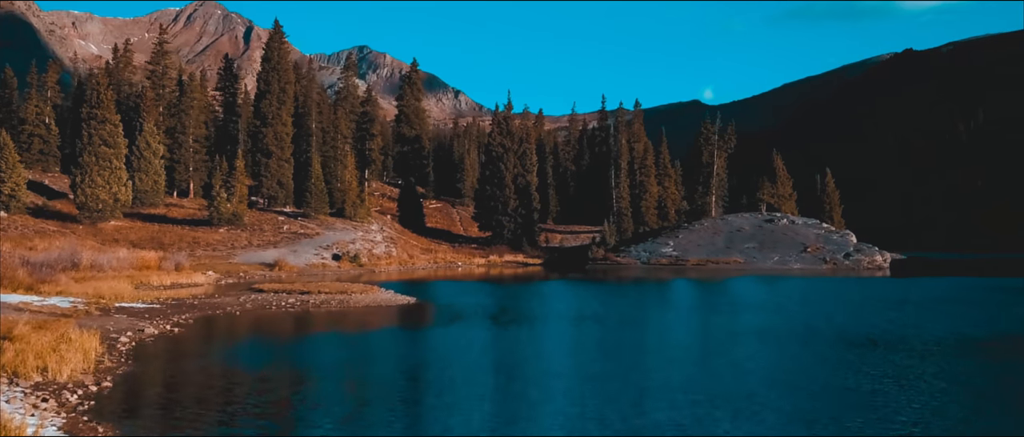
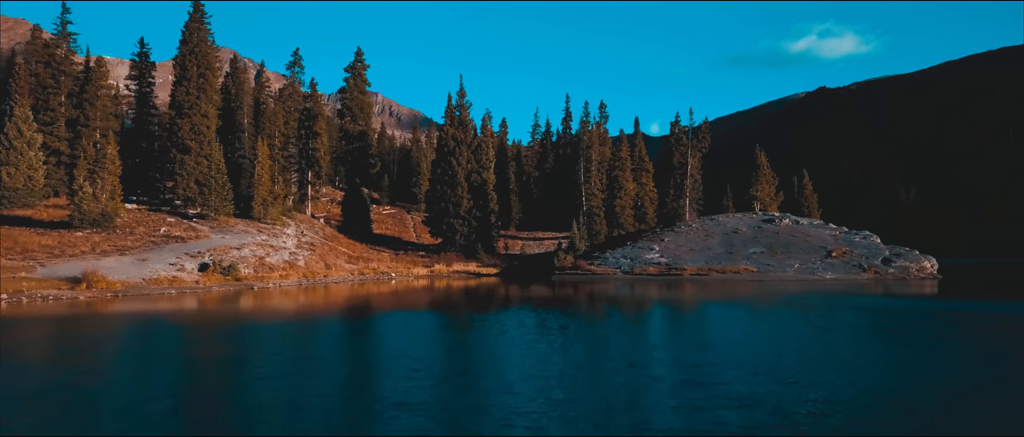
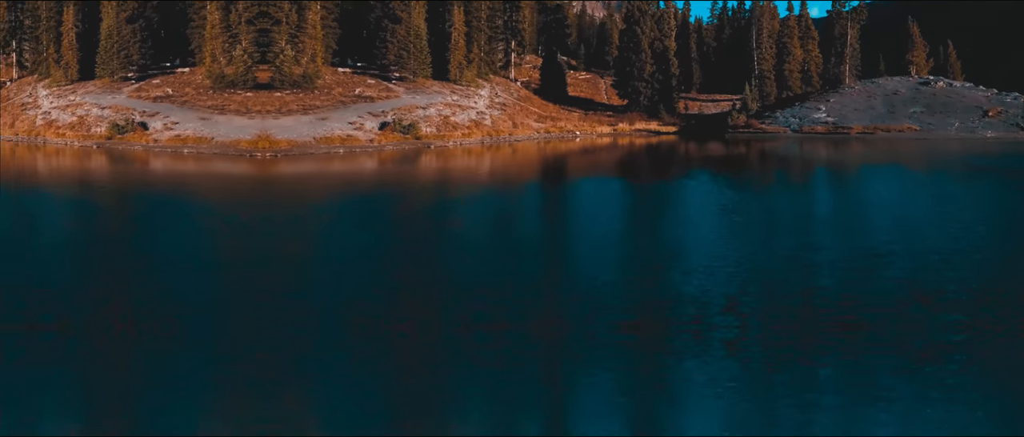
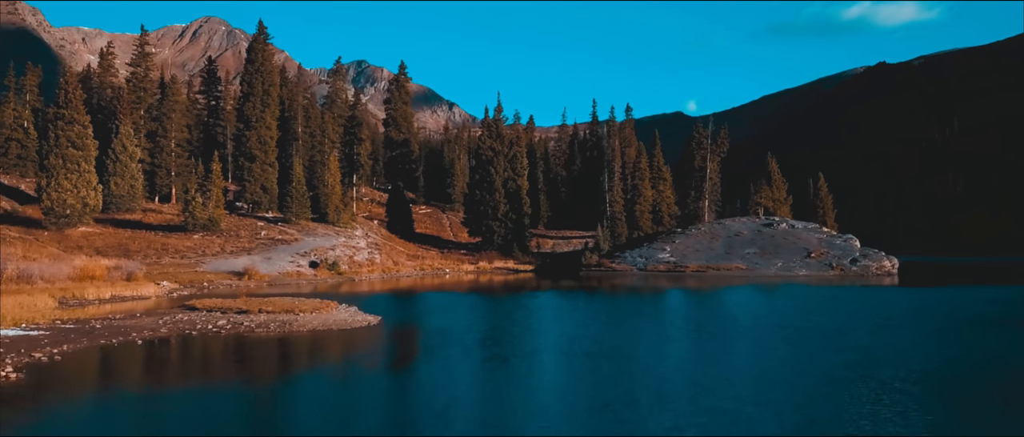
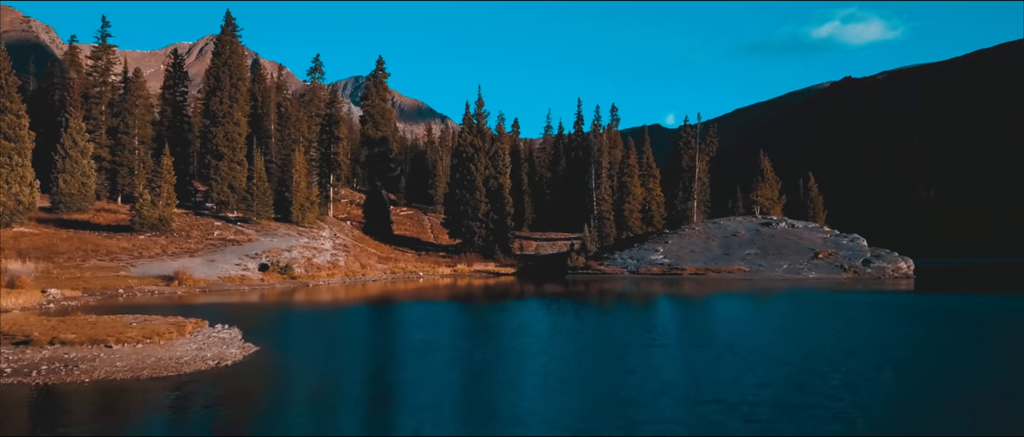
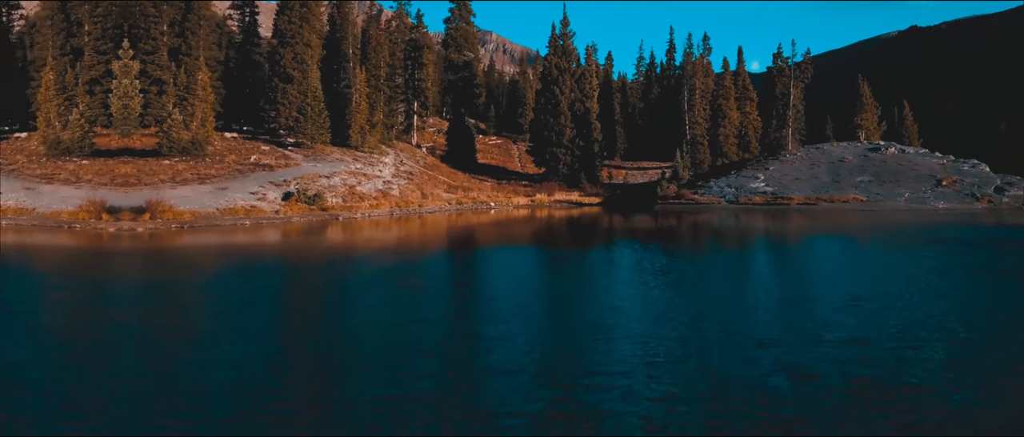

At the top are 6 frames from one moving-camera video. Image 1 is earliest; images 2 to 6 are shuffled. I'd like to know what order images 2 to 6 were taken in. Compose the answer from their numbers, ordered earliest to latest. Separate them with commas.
4, 5, 2, 6, 3
